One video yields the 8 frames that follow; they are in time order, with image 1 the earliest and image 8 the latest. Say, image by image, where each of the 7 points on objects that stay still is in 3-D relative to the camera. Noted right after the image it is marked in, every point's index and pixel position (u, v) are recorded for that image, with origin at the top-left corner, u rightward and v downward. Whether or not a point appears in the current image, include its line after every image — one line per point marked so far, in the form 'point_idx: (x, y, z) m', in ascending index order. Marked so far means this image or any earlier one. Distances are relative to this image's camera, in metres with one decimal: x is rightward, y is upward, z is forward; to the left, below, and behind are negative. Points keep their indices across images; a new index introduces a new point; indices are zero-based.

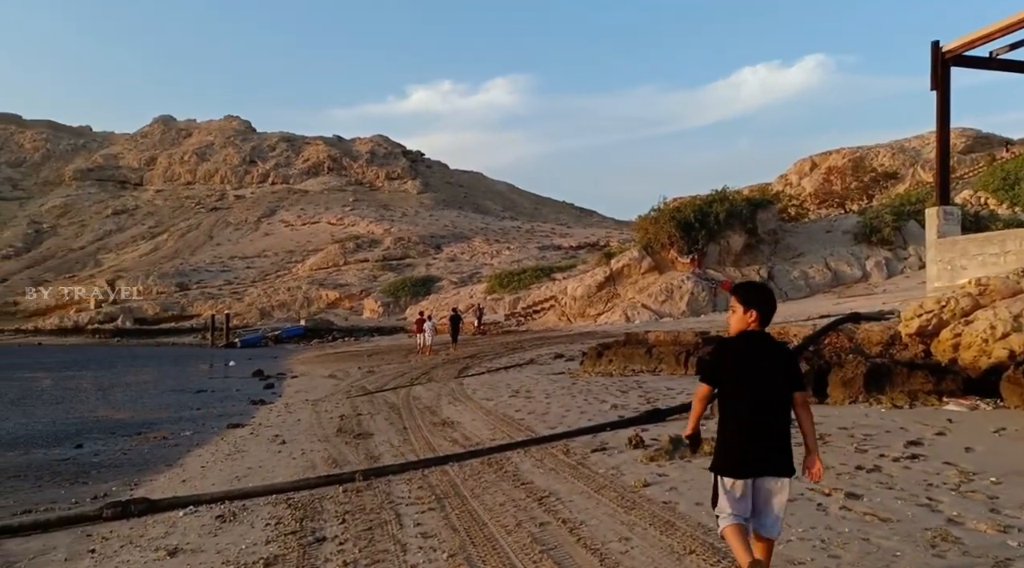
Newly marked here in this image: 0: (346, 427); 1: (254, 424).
0: (-2.1, -1.8, +11.2) m
1: (-3.7, -2.0, +12.7) m
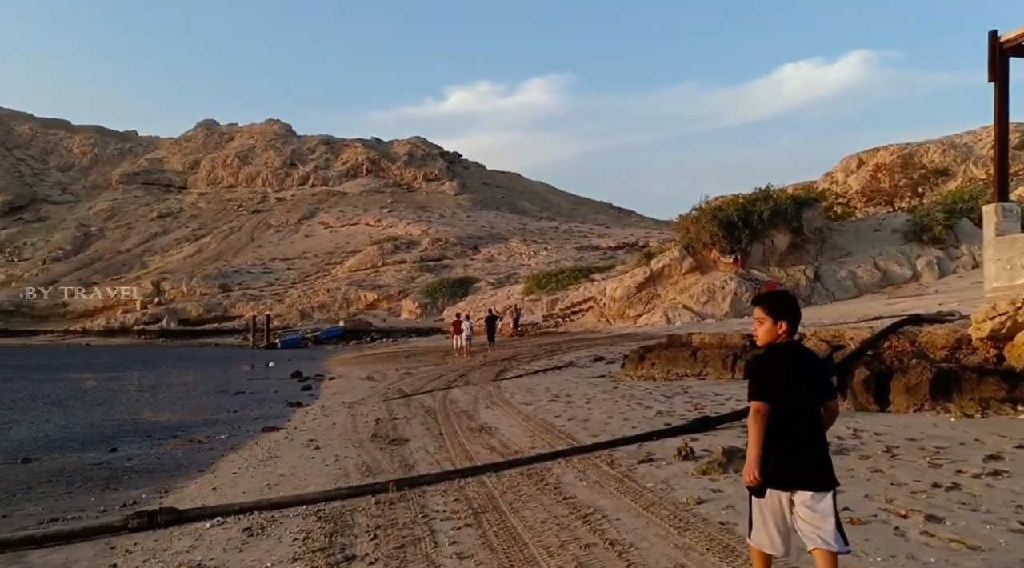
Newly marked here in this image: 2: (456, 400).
0: (-1.6, -1.8, +10.9) m
1: (-3.1, -2.0, +12.4) m
2: (-0.9, -1.9, +14.3) m
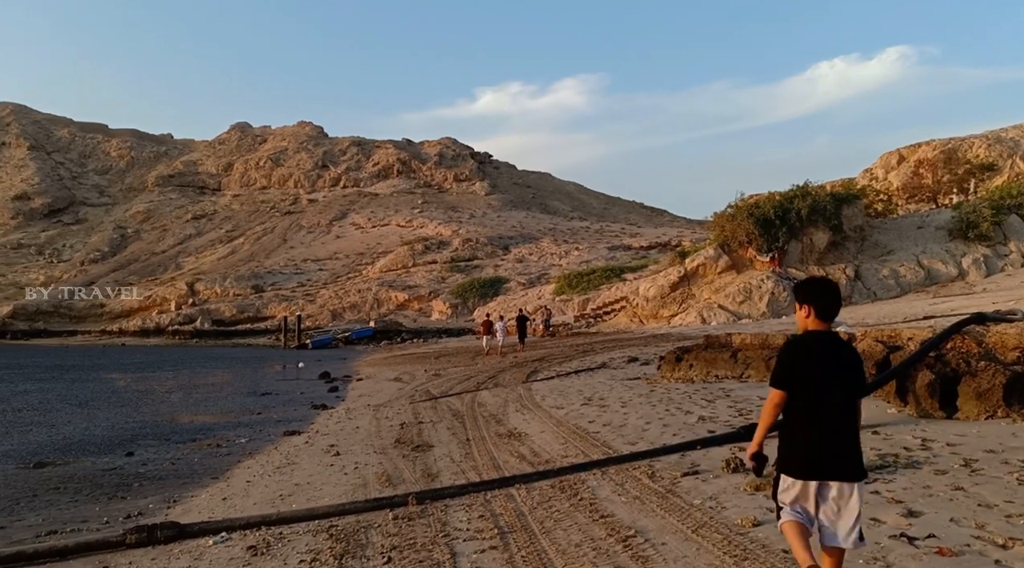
0: (-1.3, -1.8, +10.4) m
1: (-2.7, -2.0, +12.0) m
2: (-0.4, -1.9, +13.8) m
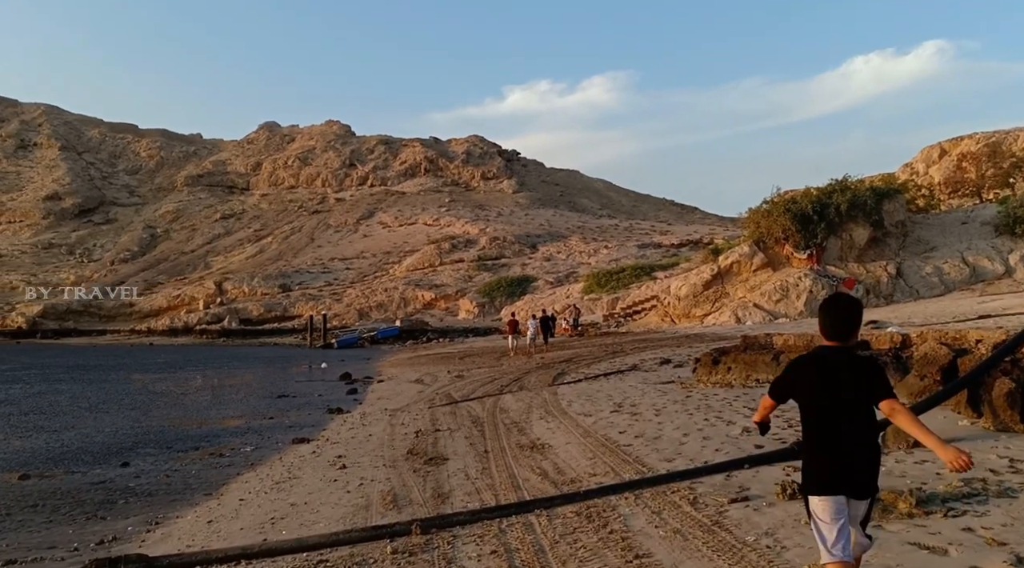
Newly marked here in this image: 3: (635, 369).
0: (-1.0, -1.8, +9.6) m
1: (-2.4, -2.0, +11.2) m
2: (-0.1, -1.8, +12.9) m
3: (+2.5, -1.8, +18.4) m
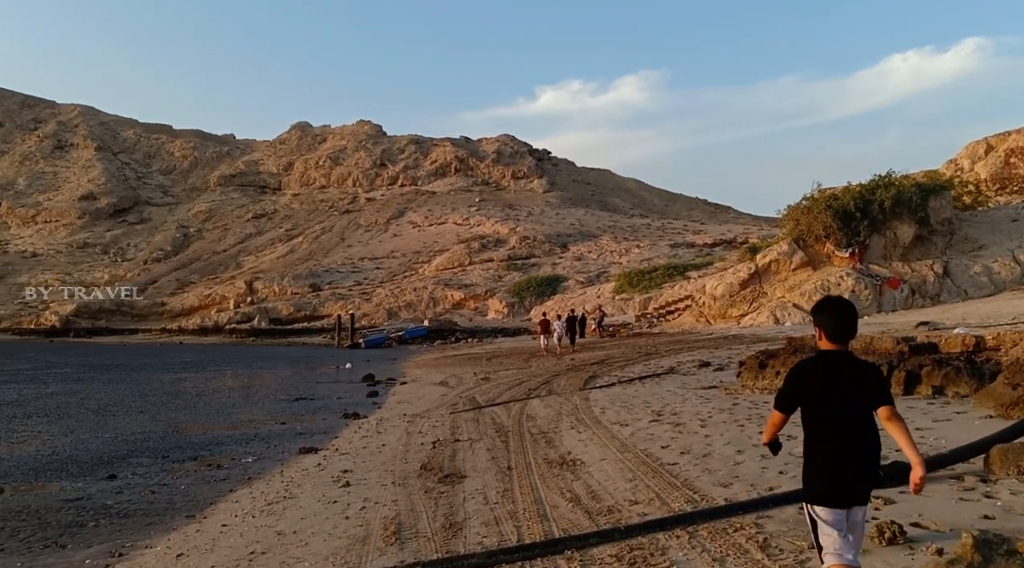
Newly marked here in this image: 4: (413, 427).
0: (-0.7, -1.7, +8.6) m
1: (-2.1, -1.9, +10.2) m
2: (+0.3, -1.8, +11.9) m
3: (+3.1, -1.7, +17.2) m
4: (-1.3, -1.9, +11.7) m
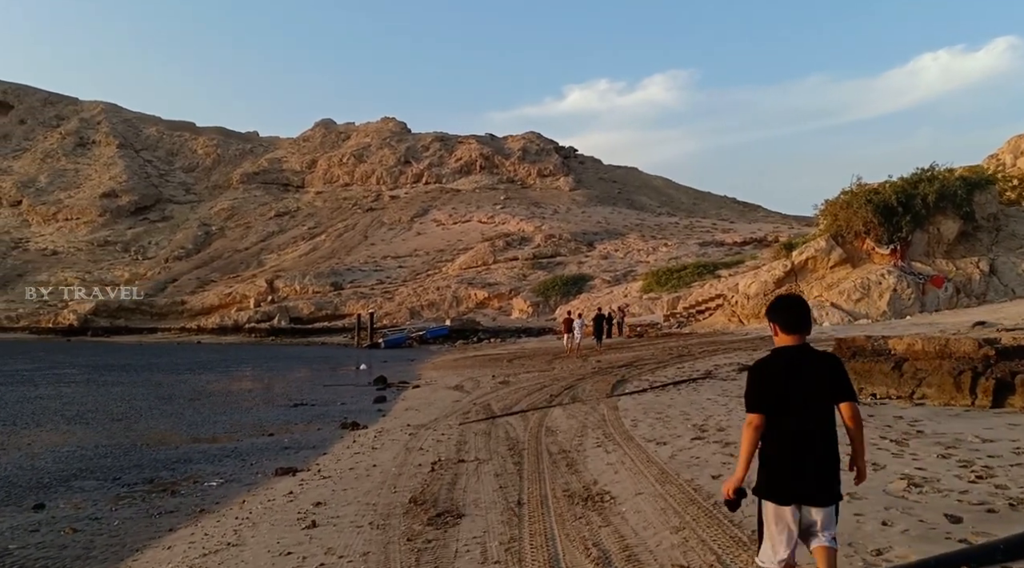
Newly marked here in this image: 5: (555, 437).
0: (-0.6, -1.6, +7.0) m
1: (-1.9, -1.8, +8.7) m
2: (+0.5, -1.7, +10.2) m
3: (+3.4, -1.6, +15.5) m
4: (-1.1, -1.8, +10.2) m
5: (+0.5, -1.7, +9.7) m
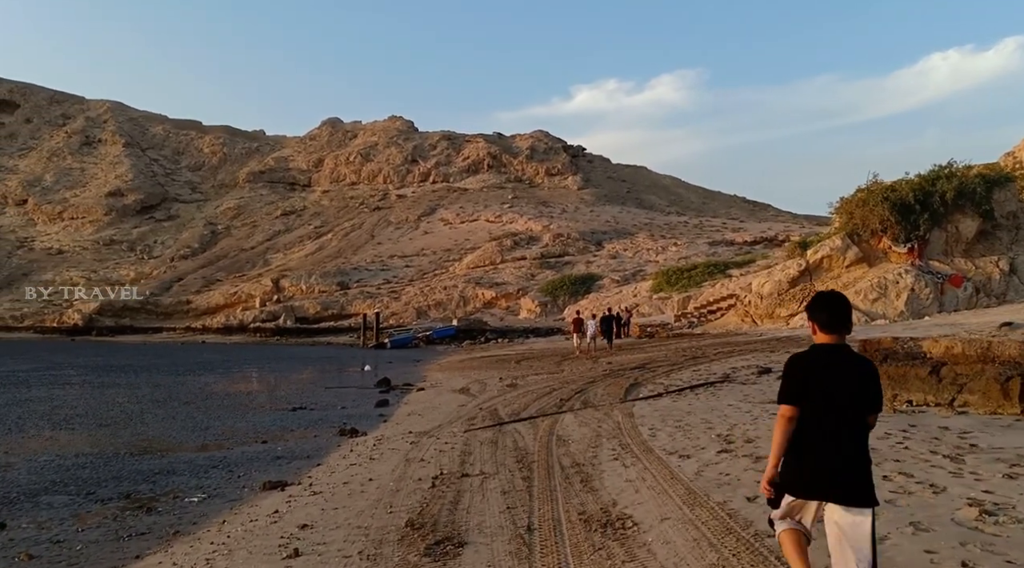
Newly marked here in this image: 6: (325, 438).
0: (-0.6, -1.6, +6.3) m
1: (-1.9, -1.8, +8.0) m
2: (+0.6, -1.7, +9.5) m
3: (+3.6, -1.6, +14.8) m
4: (-1.0, -1.8, +9.5) m
5: (+0.6, -1.7, +9.0) m
6: (-2.5, -2.0, +11.6) m
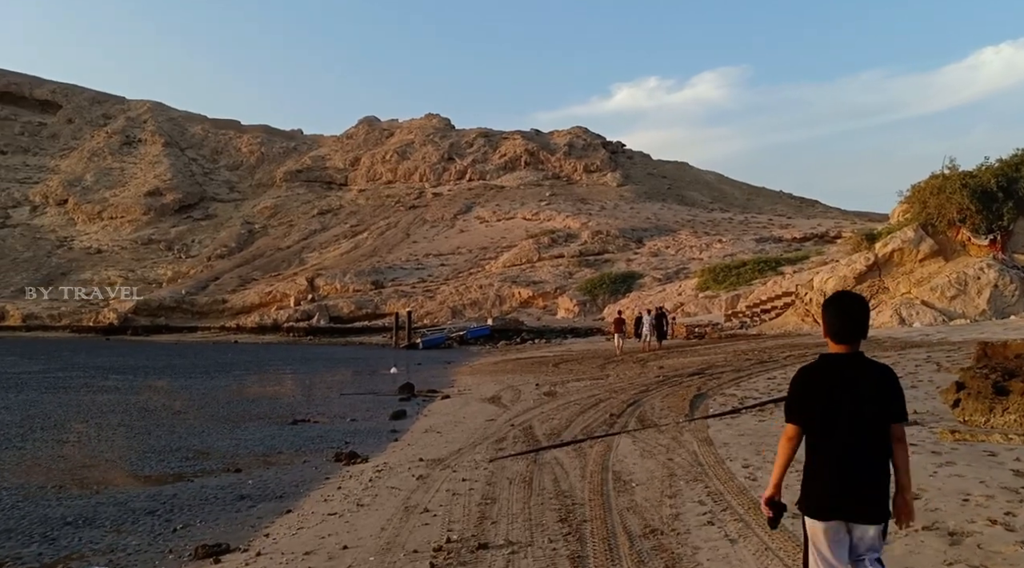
0: (-0.4, -1.5, +3.7) m
1: (-1.6, -1.6, +5.5) m
2: (+0.9, -1.5, +7.0) m
3: (+4.1, -1.5, +12.0) m
4: (-0.7, -1.6, +7.0) m
5: (+0.9, -1.5, +6.5) m
6: (-2.1, -1.9, +9.2) m
